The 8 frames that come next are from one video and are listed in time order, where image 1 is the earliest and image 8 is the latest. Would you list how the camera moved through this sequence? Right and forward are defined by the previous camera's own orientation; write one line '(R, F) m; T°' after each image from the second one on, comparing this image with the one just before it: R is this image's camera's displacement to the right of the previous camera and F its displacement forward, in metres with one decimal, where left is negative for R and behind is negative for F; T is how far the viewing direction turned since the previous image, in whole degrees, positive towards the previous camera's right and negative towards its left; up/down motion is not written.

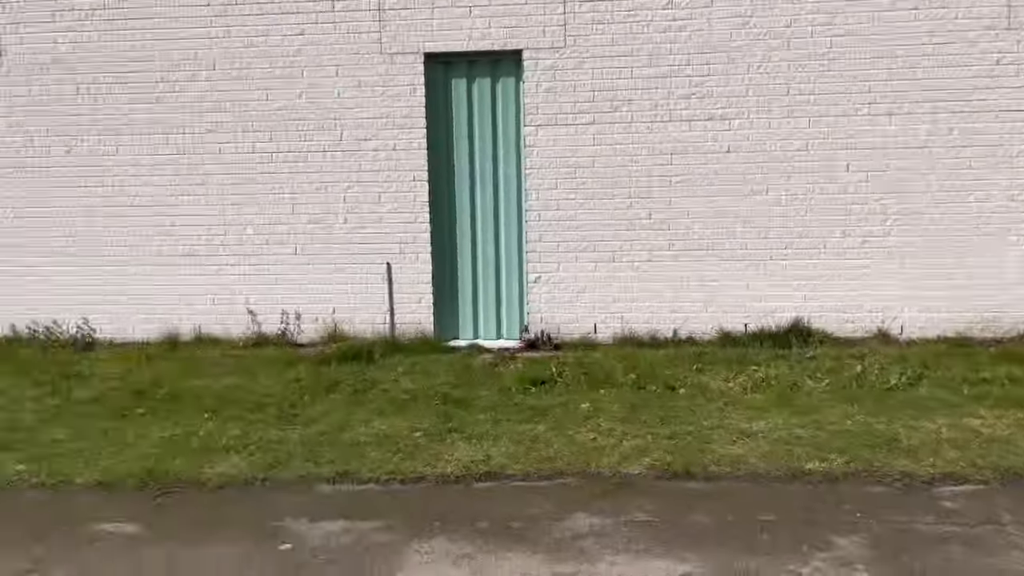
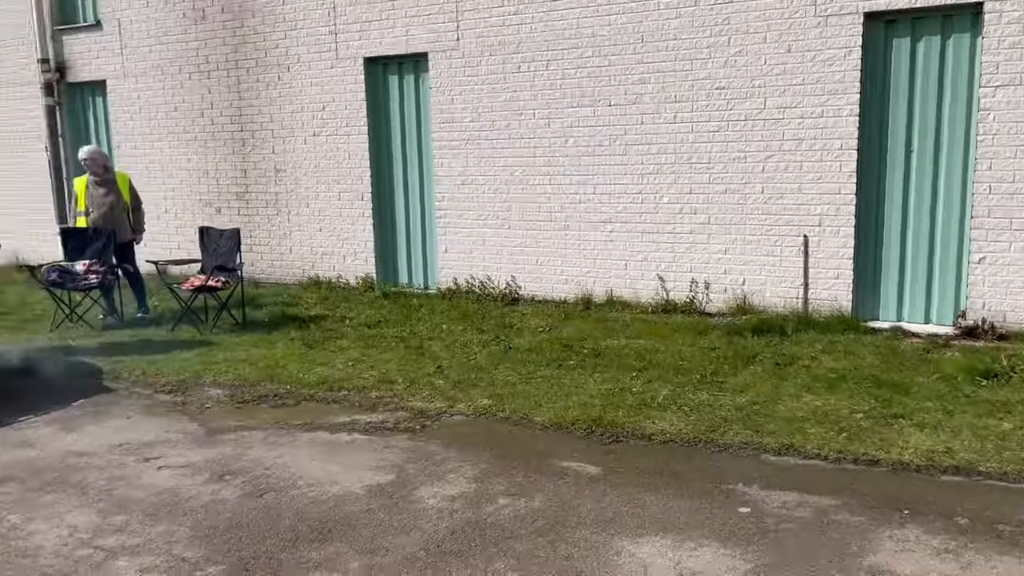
(-0.4, -0.1) m; -24°
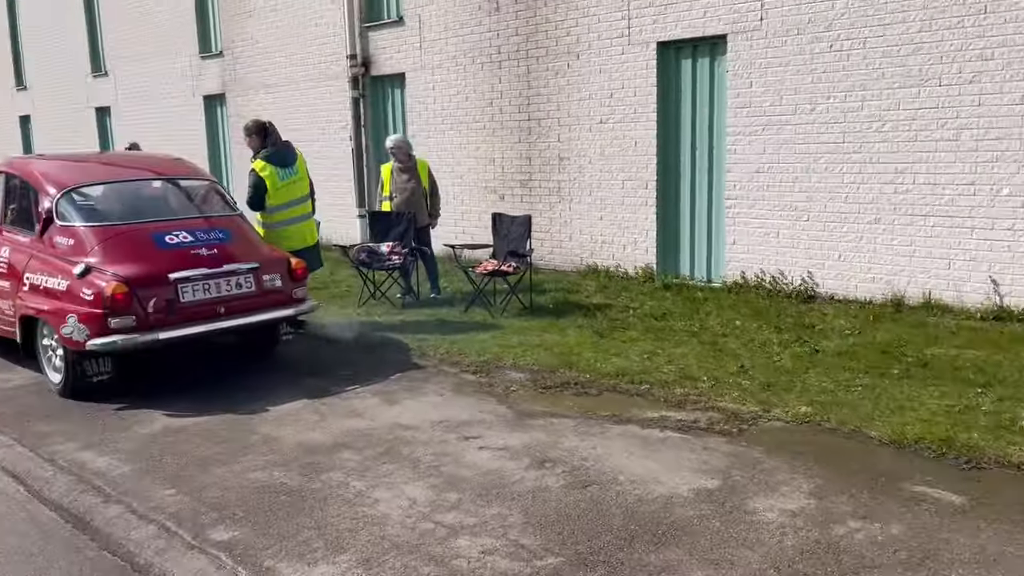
(-0.4, +0.1) m; -16°
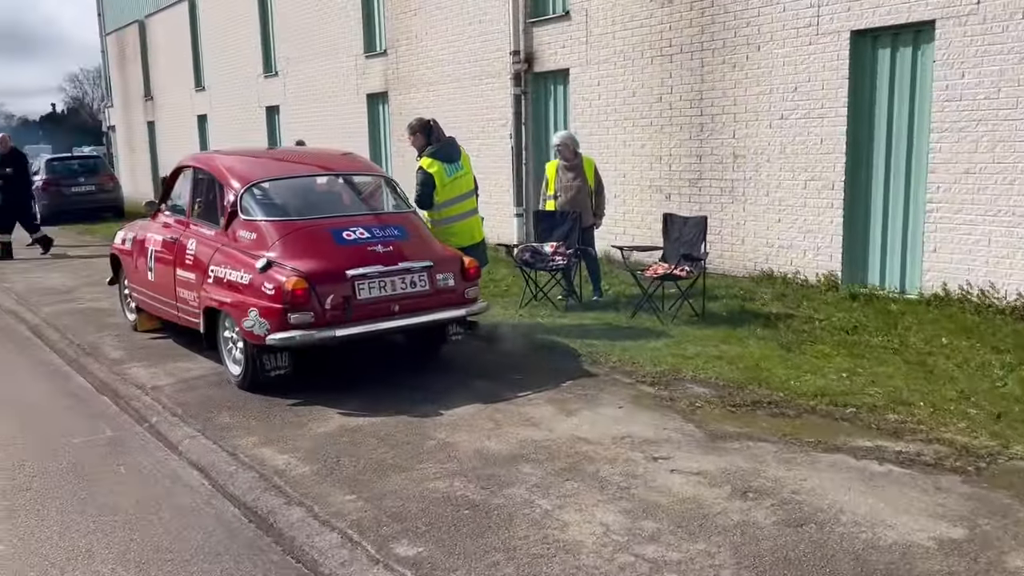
(-0.3, +0.3) m; -9°
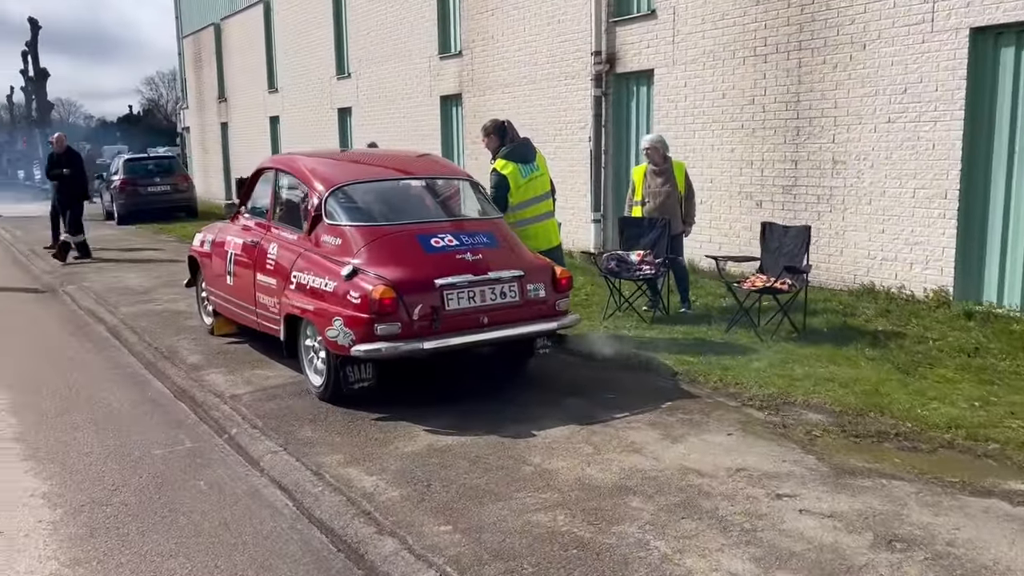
(-0.2, +0.3) m; -4°
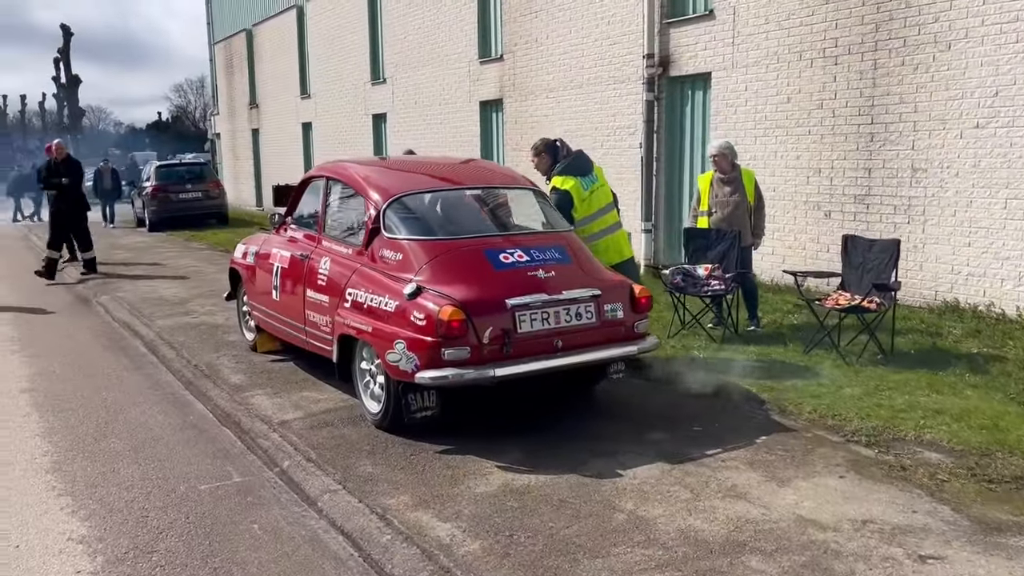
(-0.3, +0.5) m; -2°
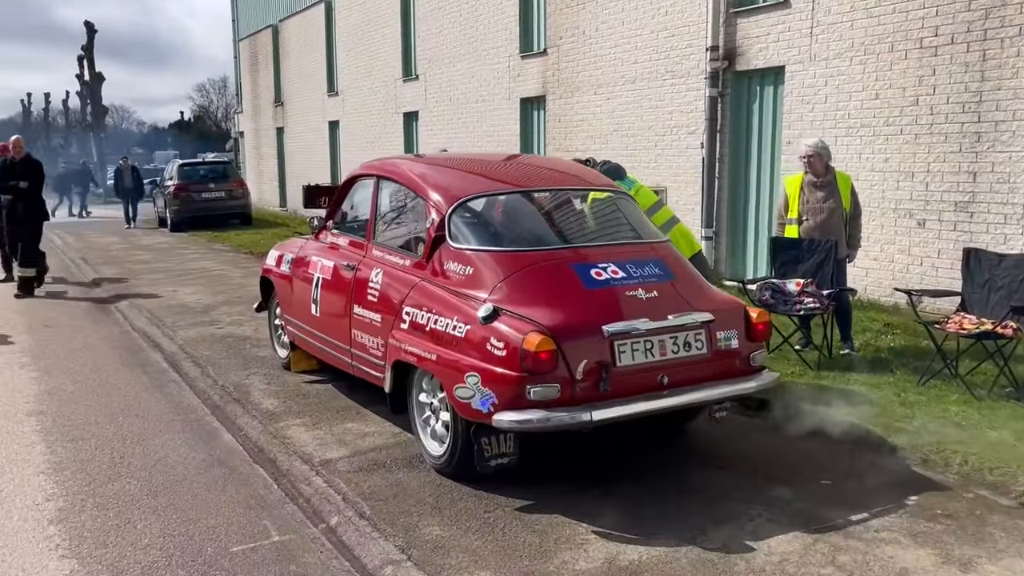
(-0.4, +0.8) m; -1°
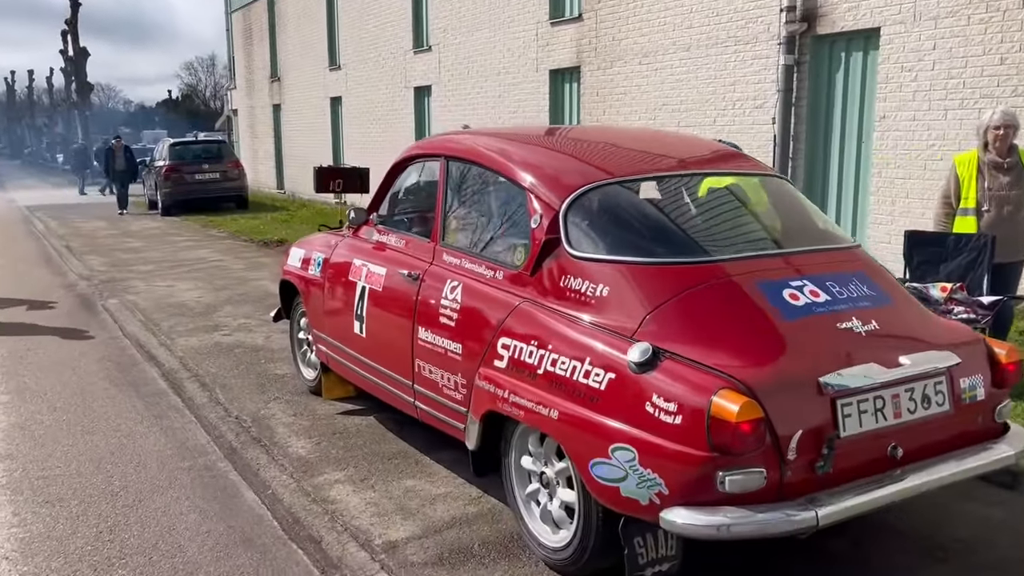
(-0.5, +1.2) m; +1°
